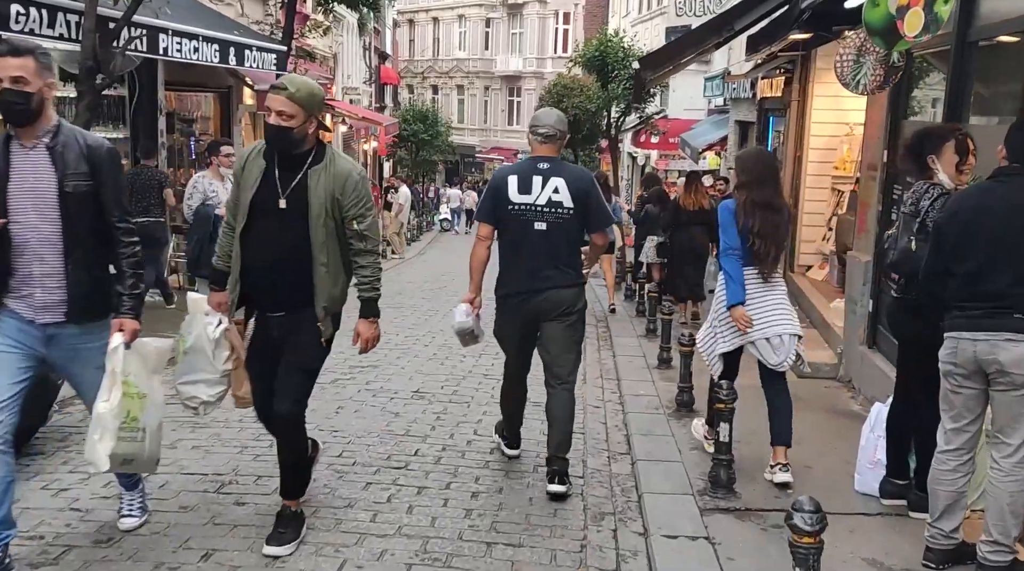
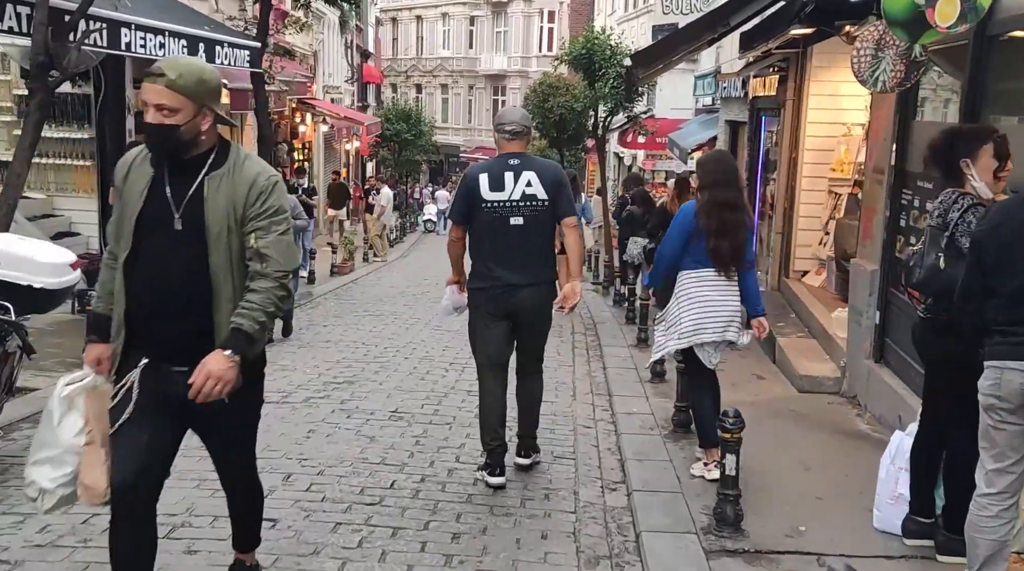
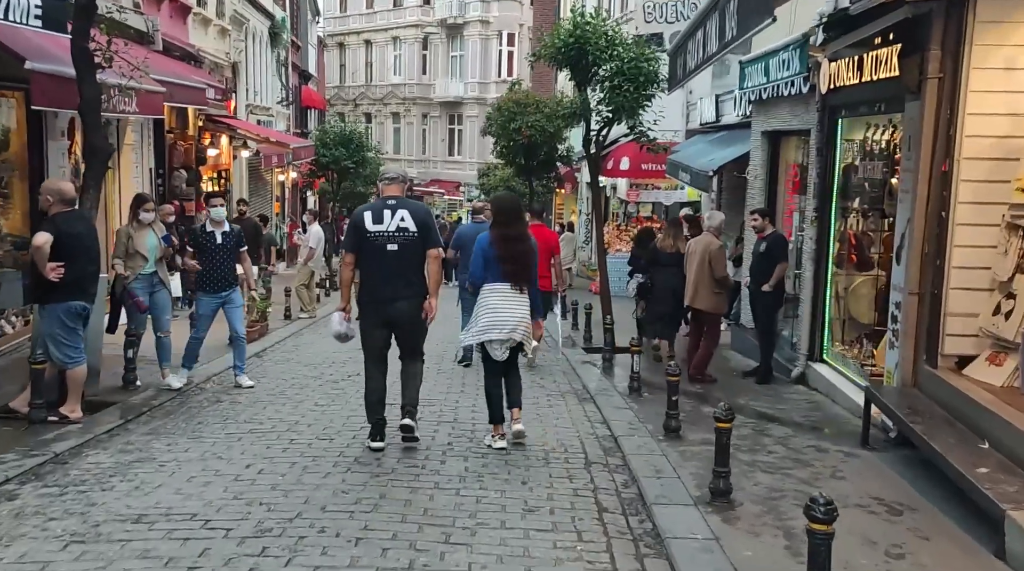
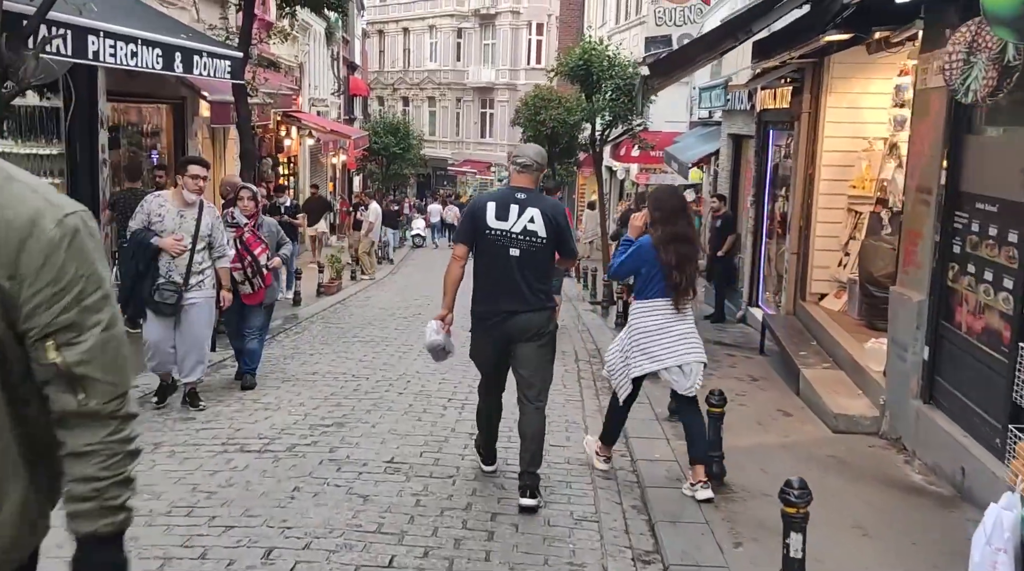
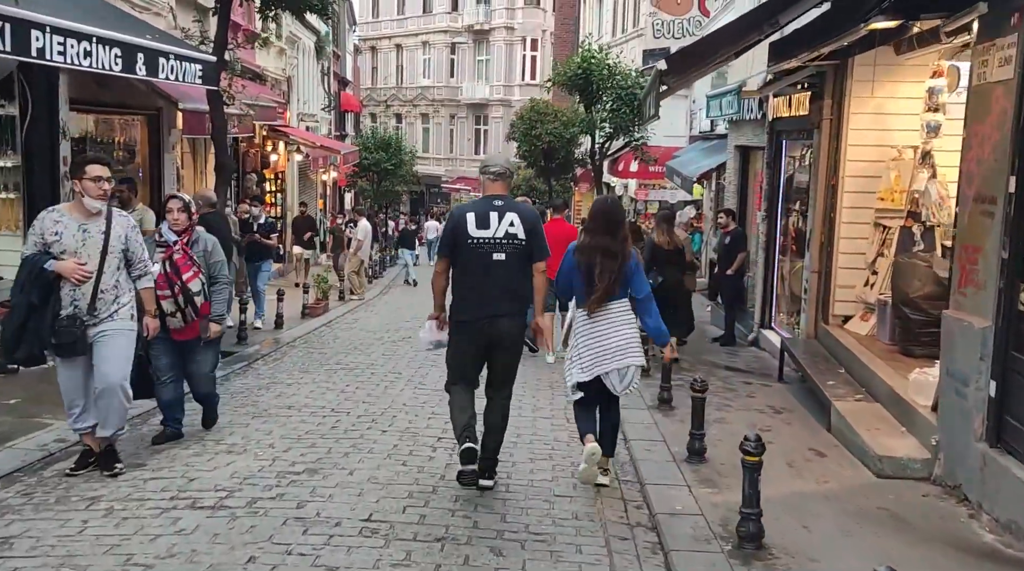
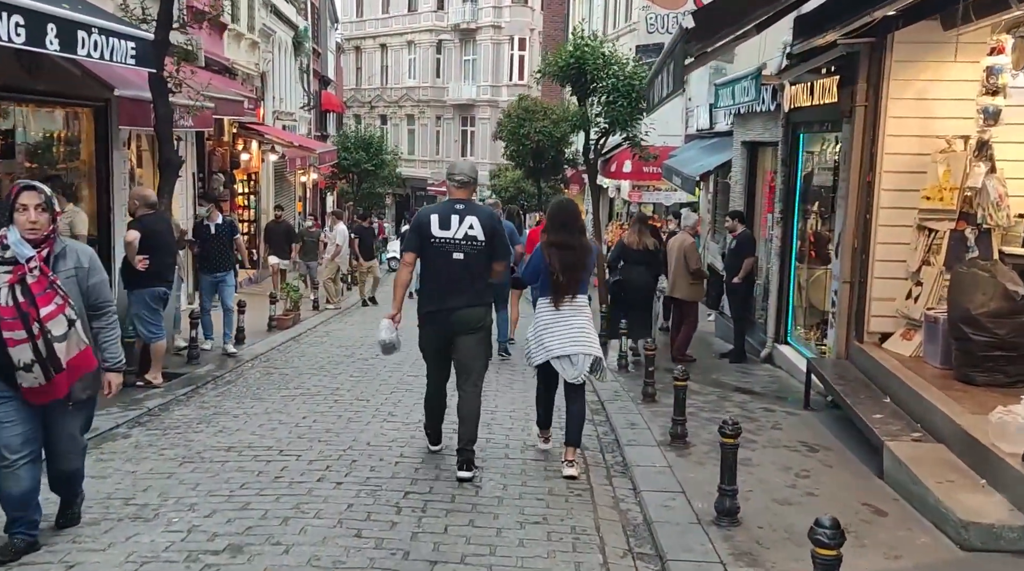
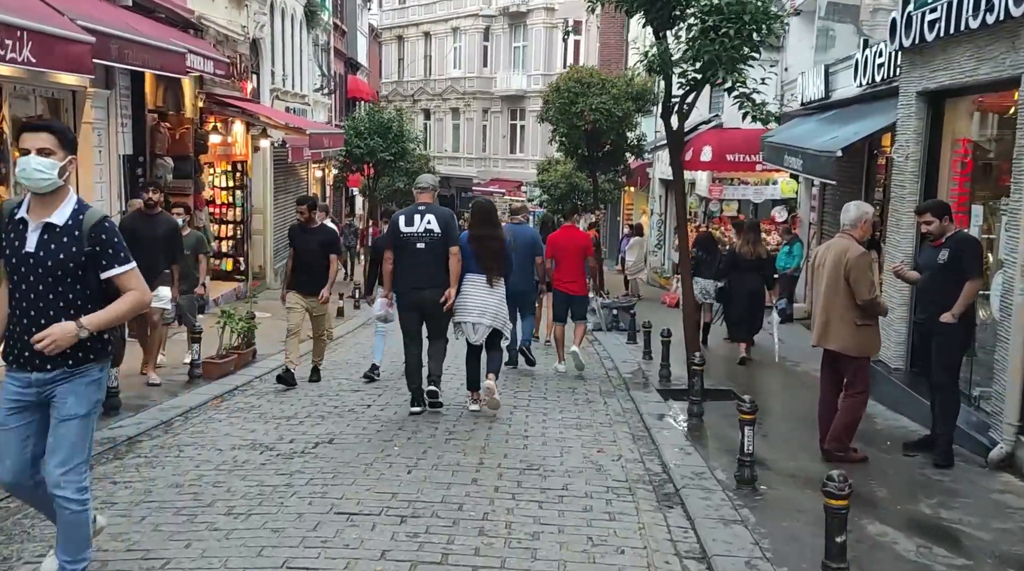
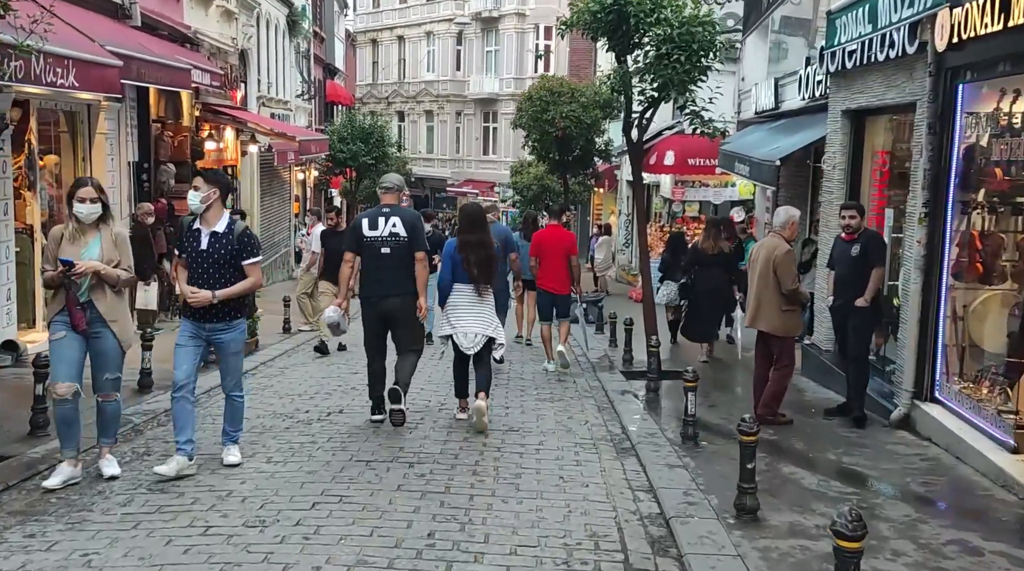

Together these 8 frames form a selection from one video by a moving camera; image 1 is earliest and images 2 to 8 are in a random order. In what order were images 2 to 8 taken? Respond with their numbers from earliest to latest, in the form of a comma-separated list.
2, 4, 5, 6, 3, 8, 7
